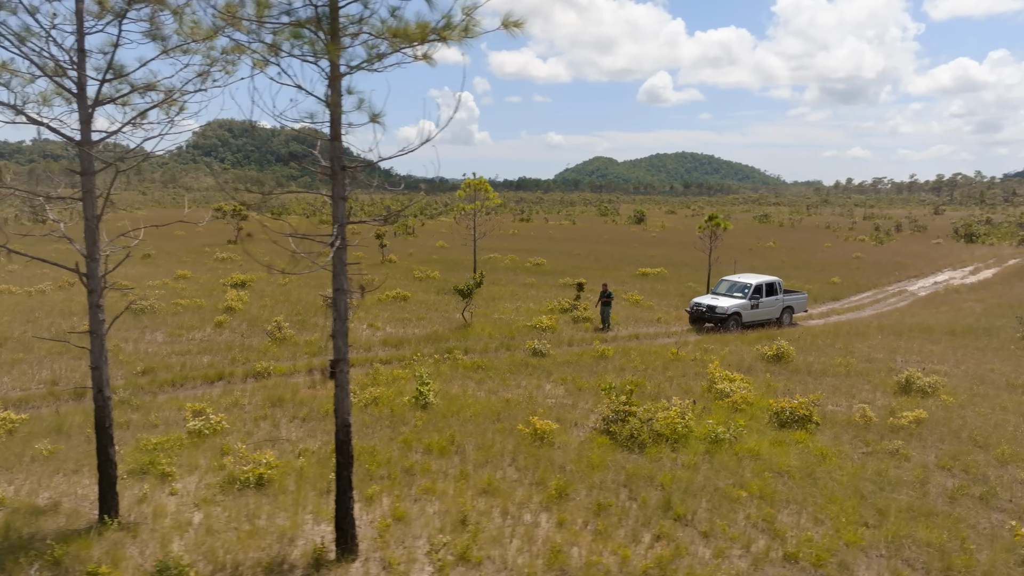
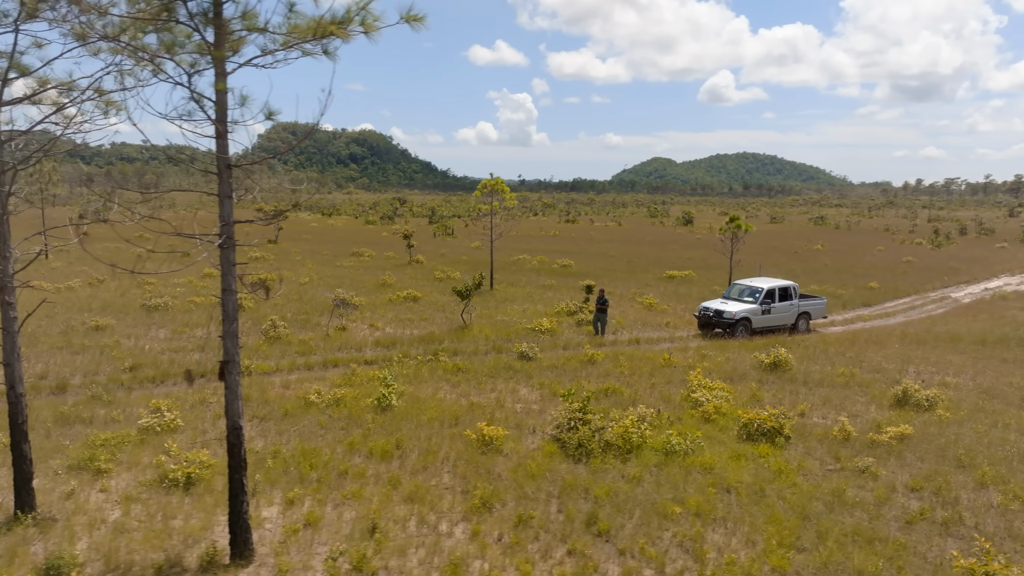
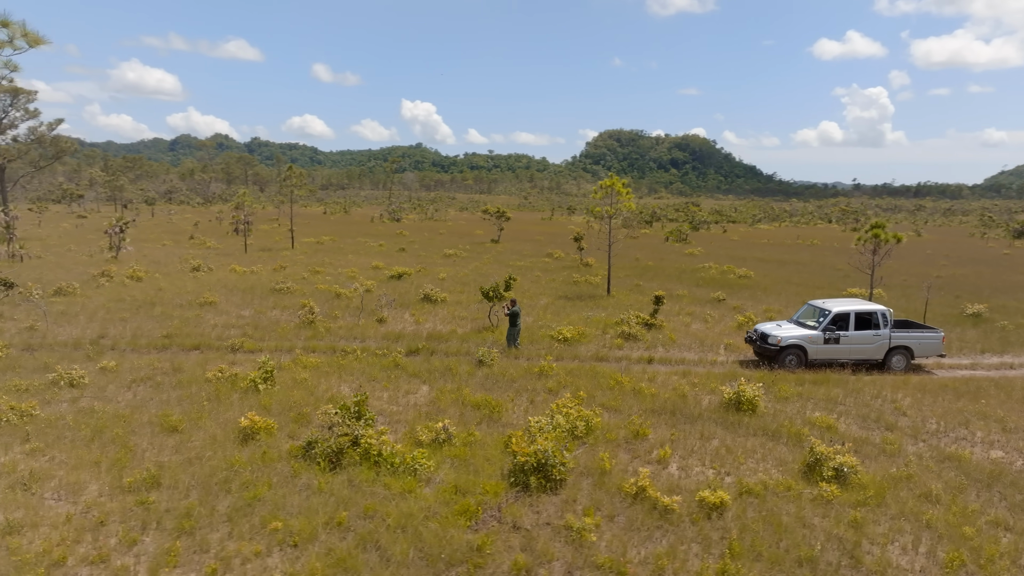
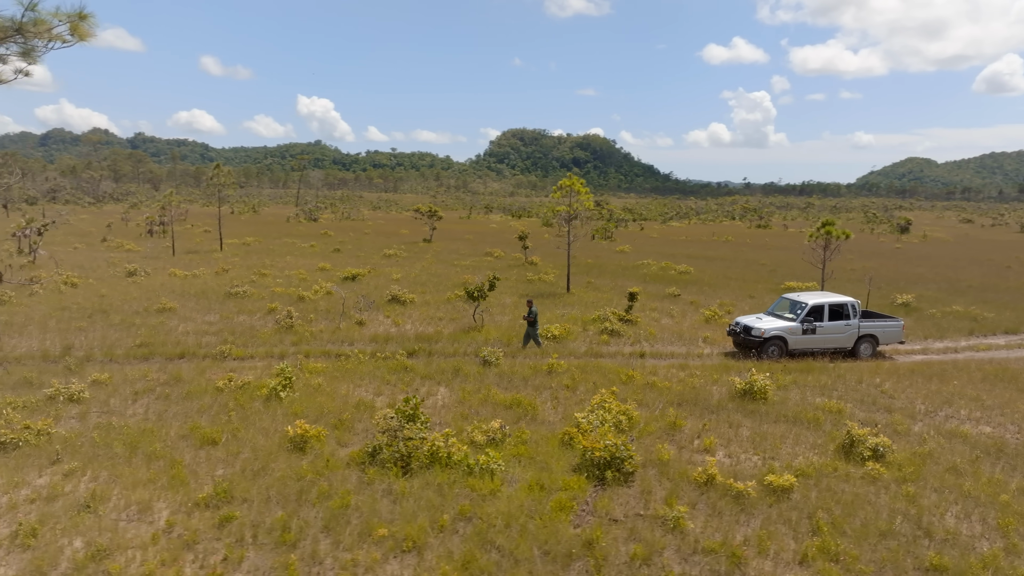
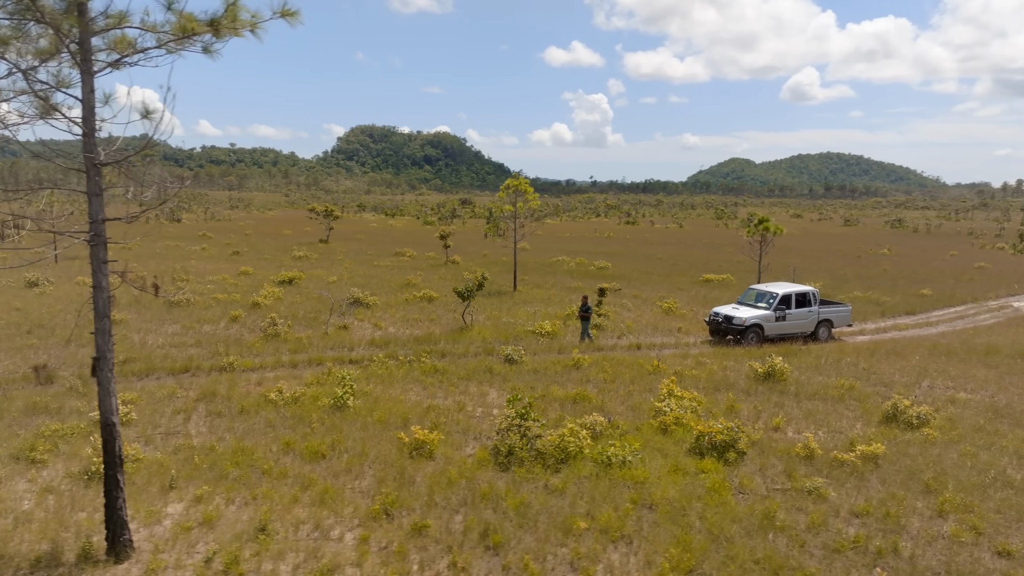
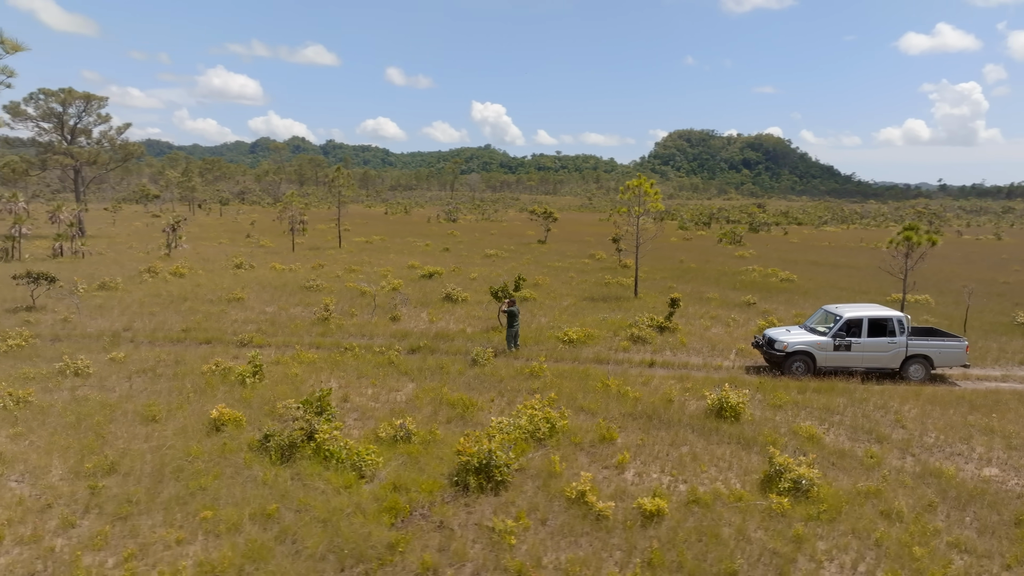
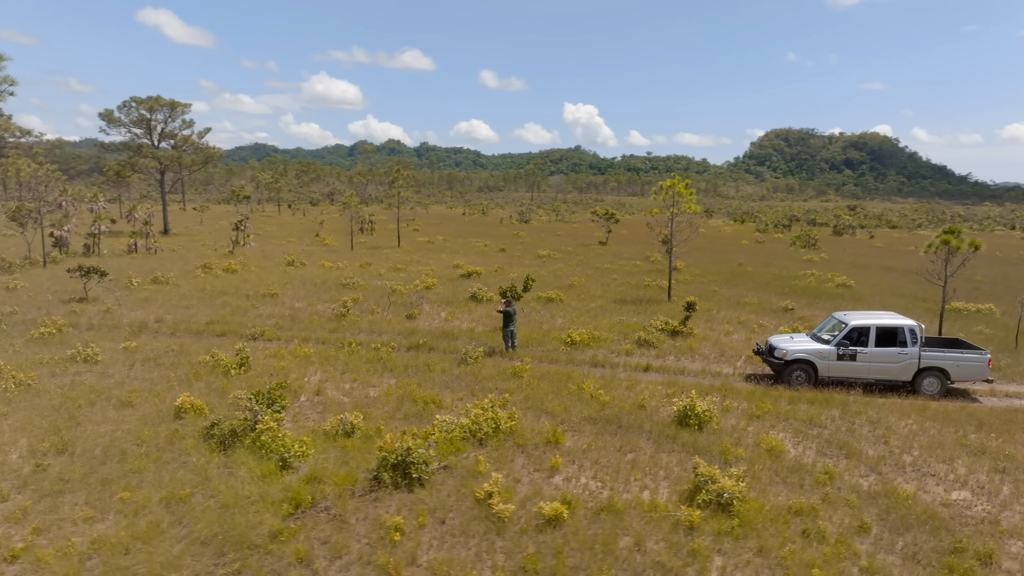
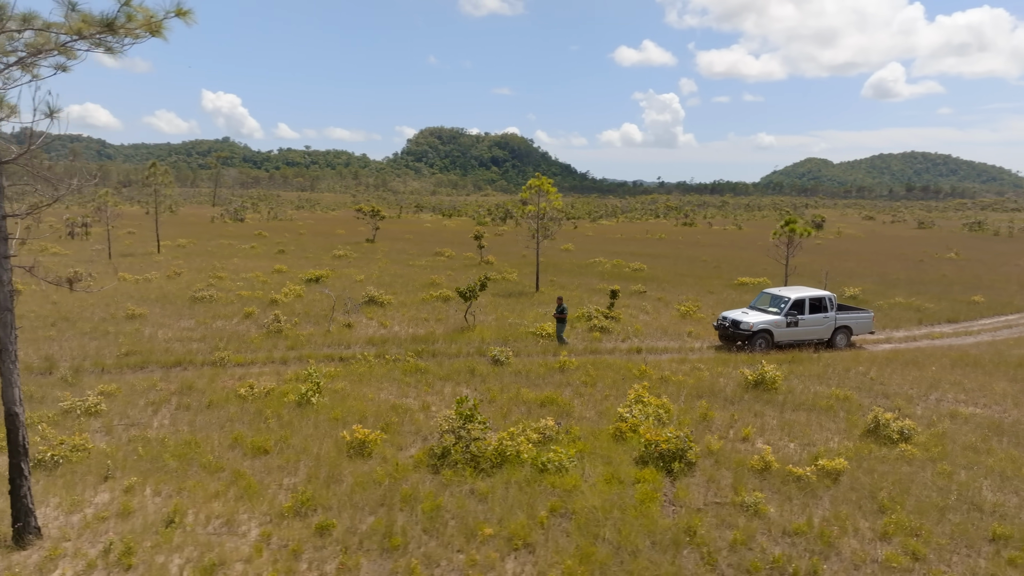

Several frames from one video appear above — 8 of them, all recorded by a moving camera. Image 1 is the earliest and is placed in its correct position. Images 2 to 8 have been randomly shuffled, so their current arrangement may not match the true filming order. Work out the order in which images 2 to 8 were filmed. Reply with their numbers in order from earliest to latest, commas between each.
2, 5, 8, 4, 3, 6, 7
